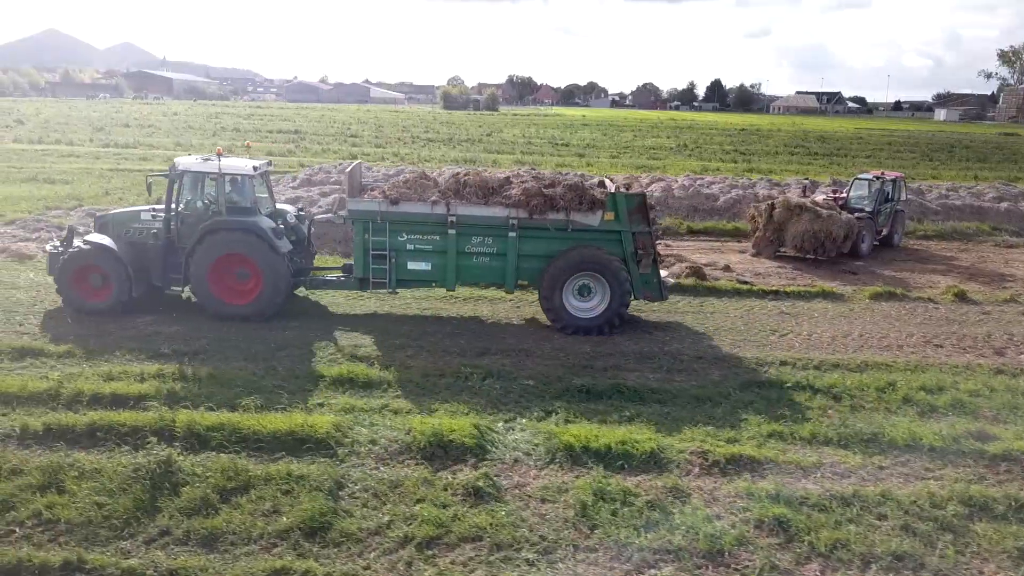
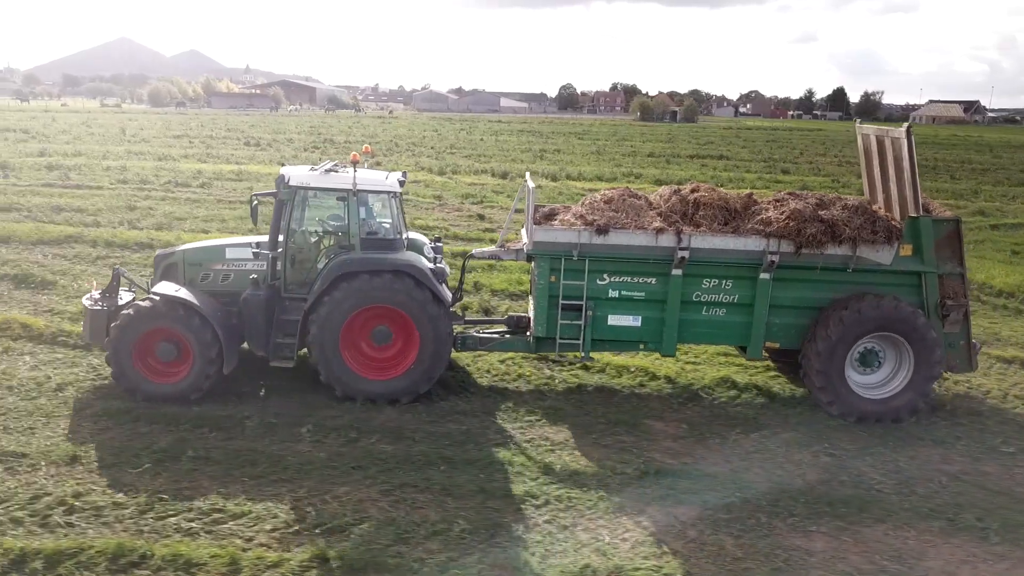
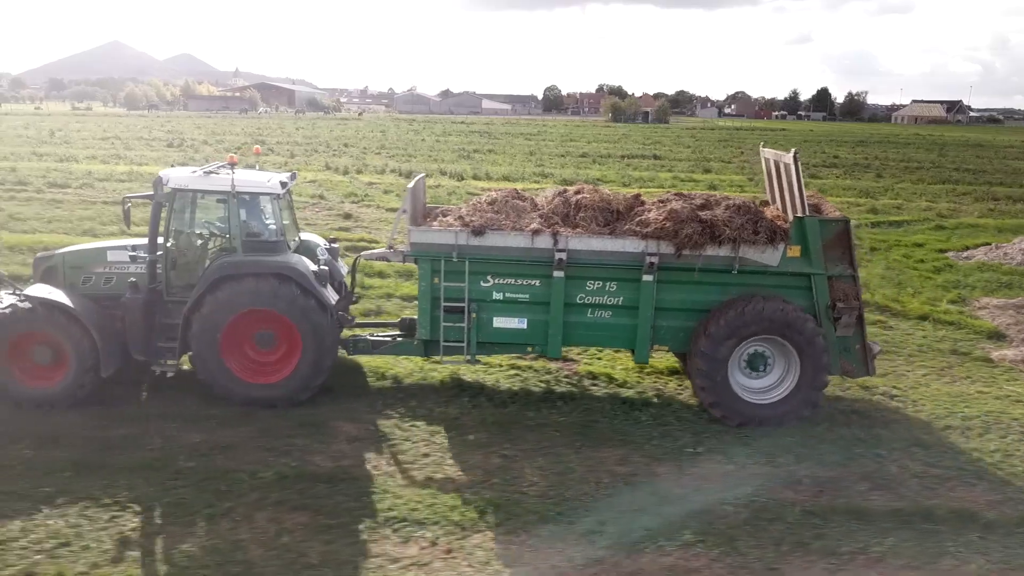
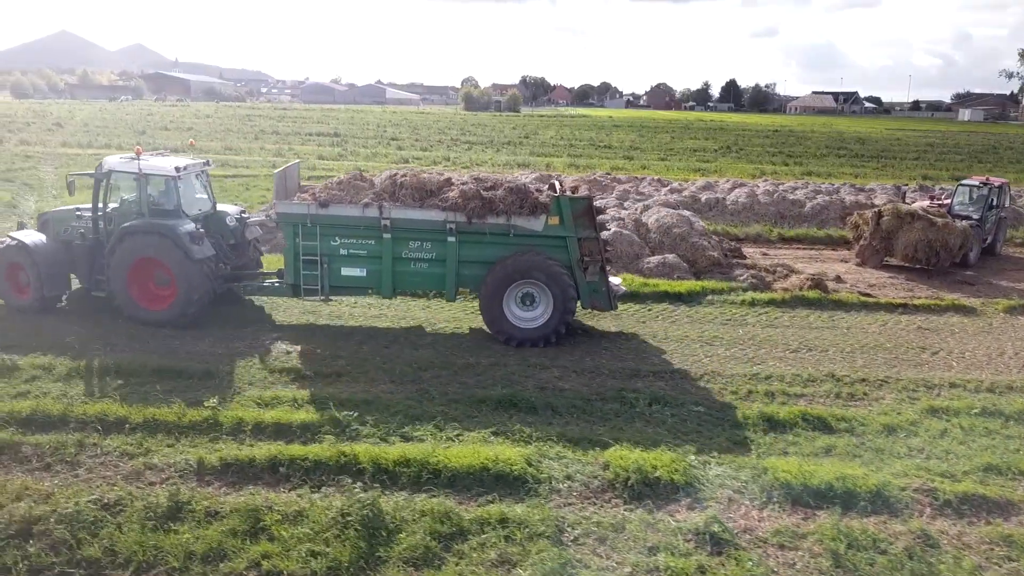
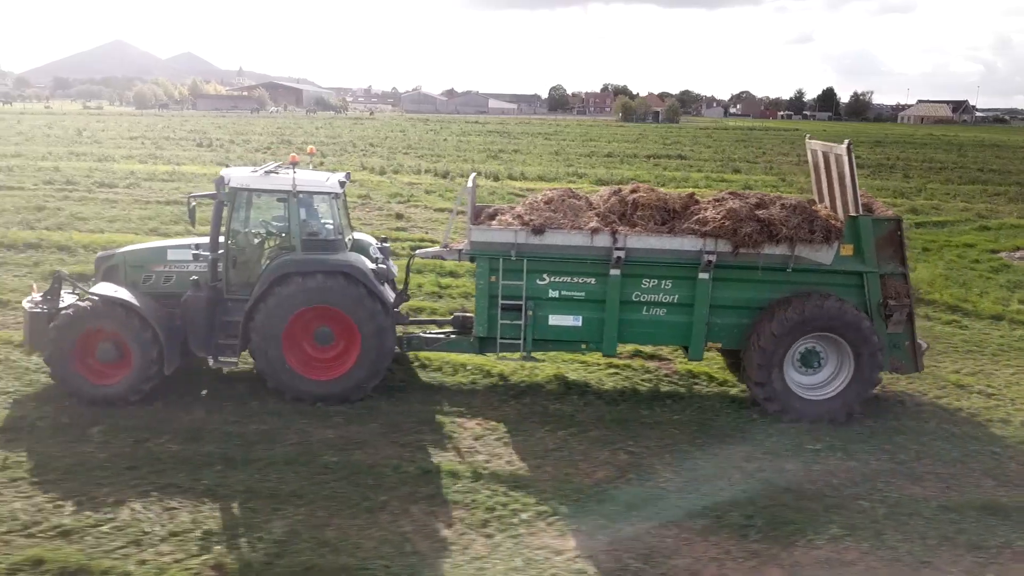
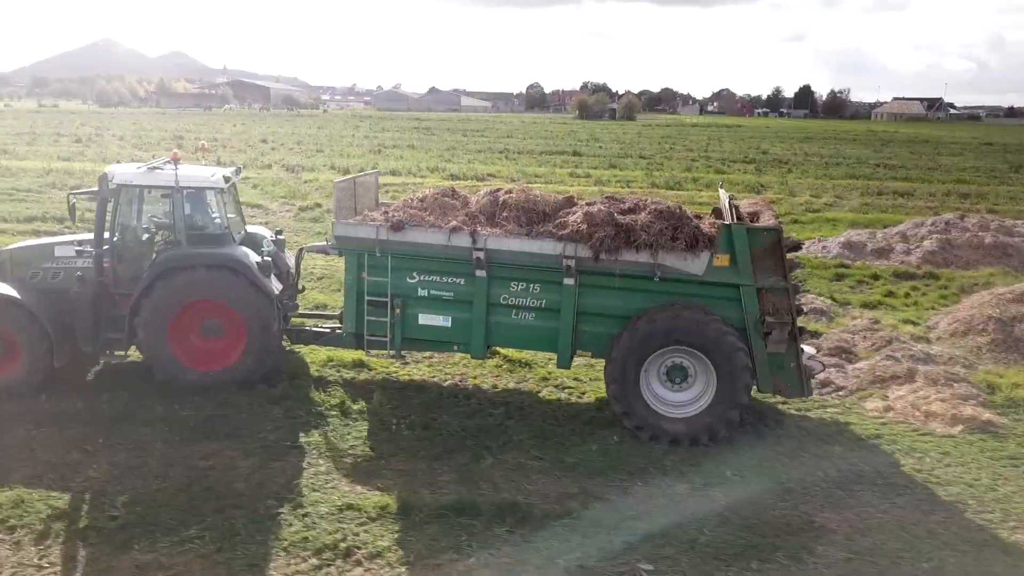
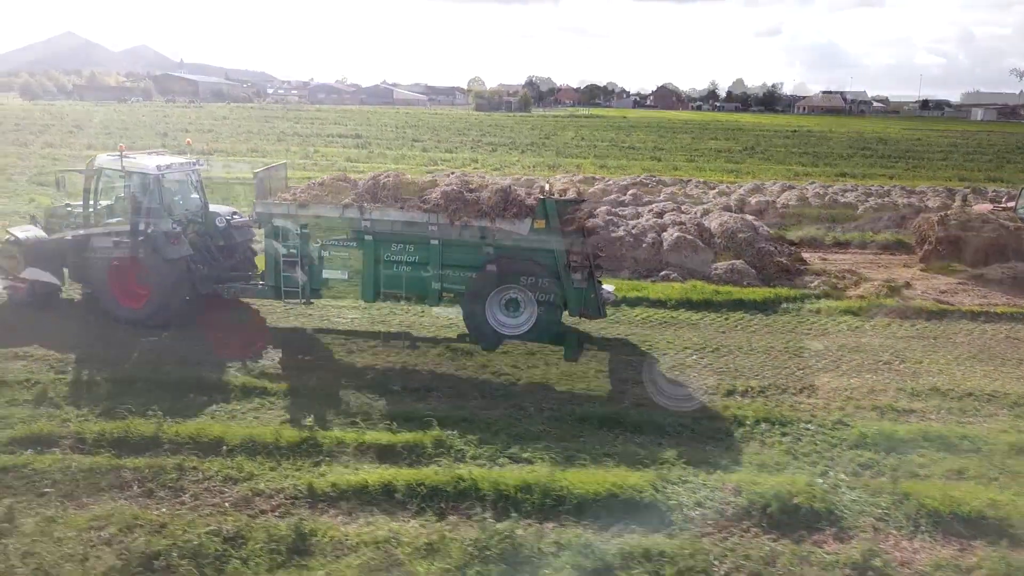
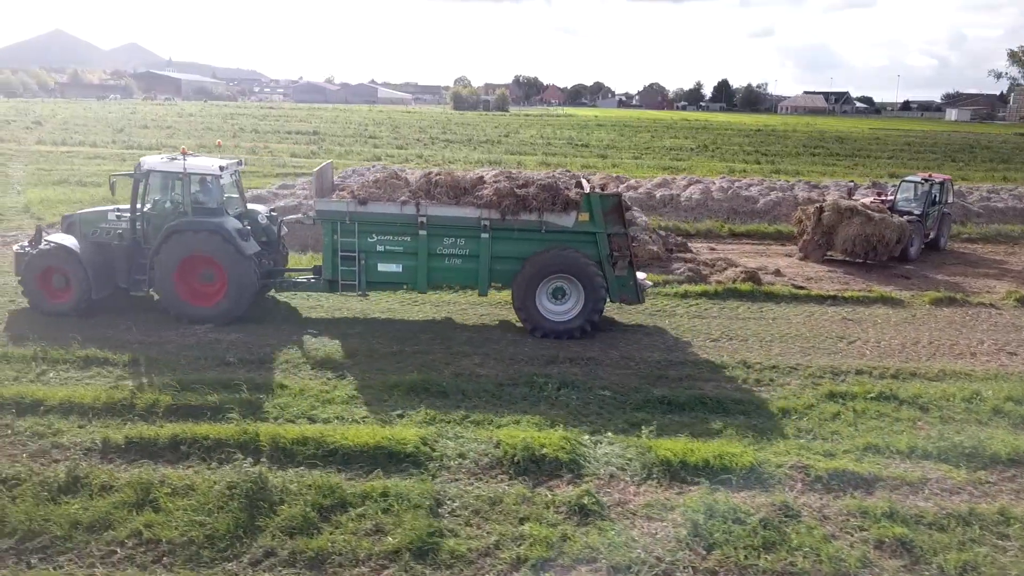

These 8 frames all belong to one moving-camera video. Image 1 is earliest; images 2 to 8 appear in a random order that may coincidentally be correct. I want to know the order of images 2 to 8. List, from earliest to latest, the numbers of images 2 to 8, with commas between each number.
8, 4, 7, 6, 3, 5, 2
